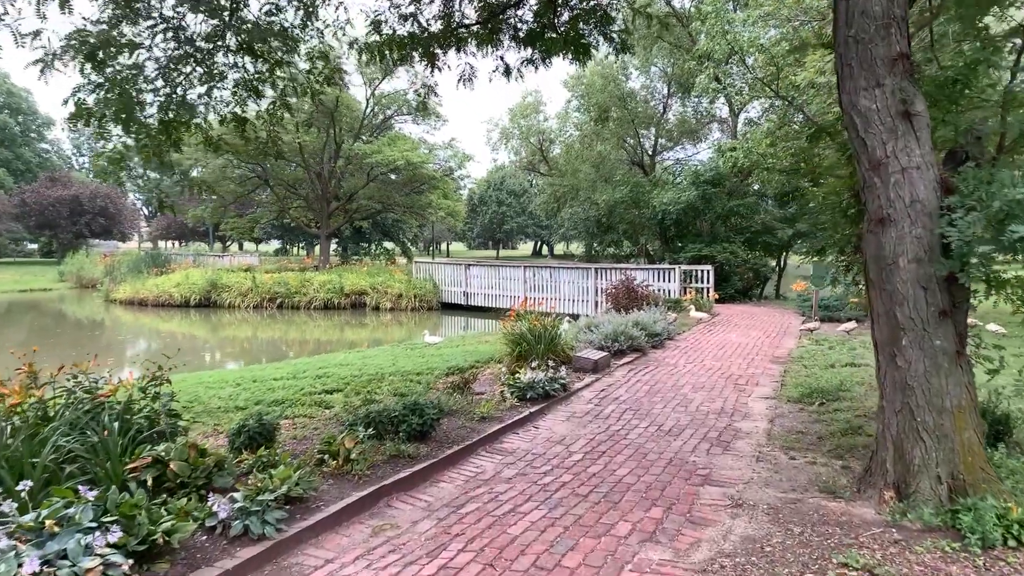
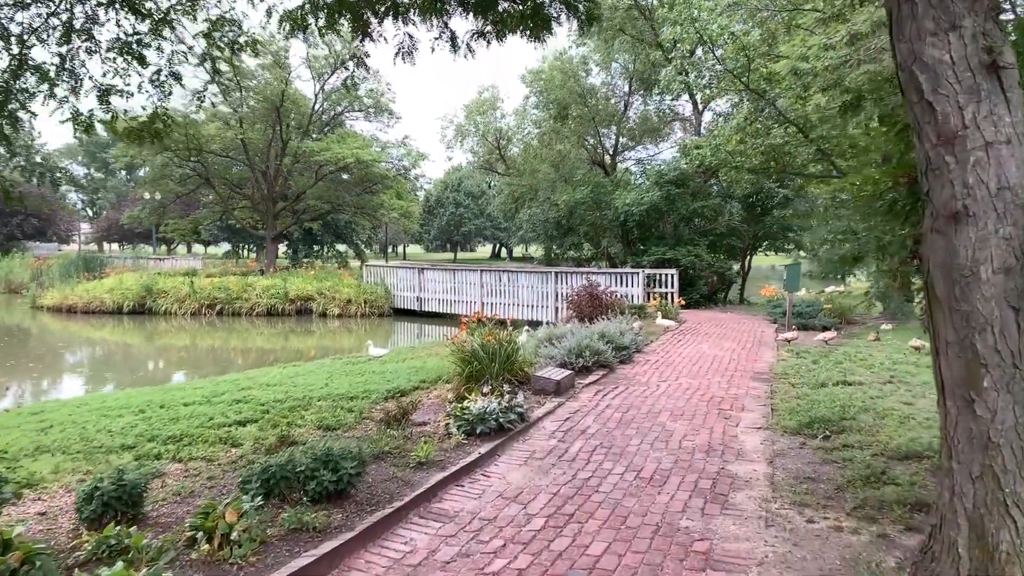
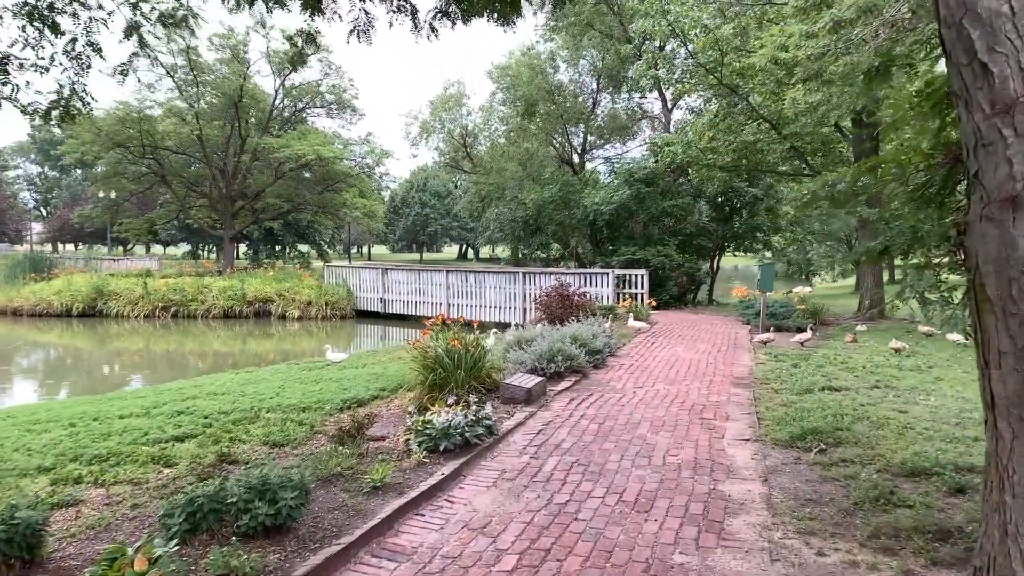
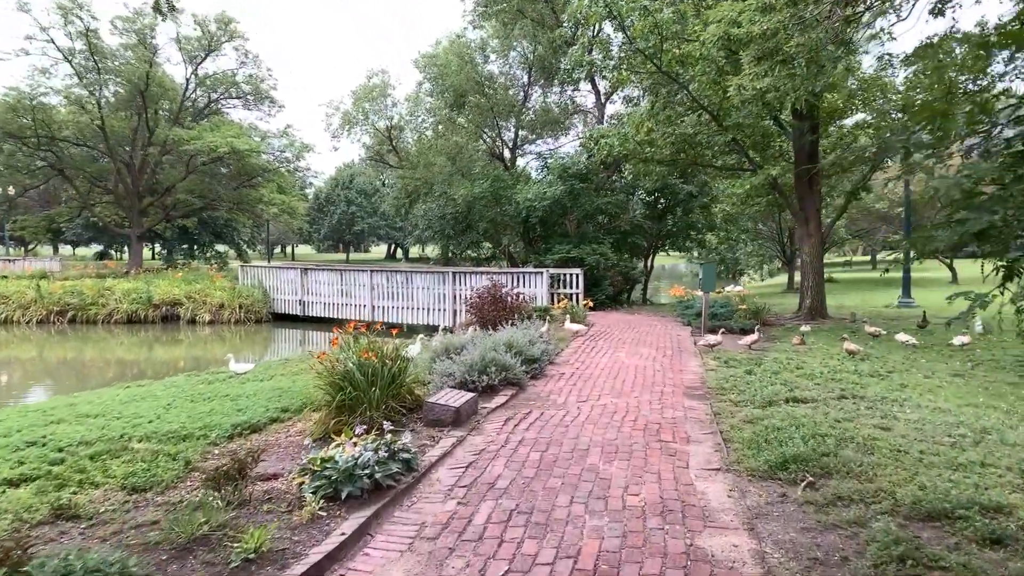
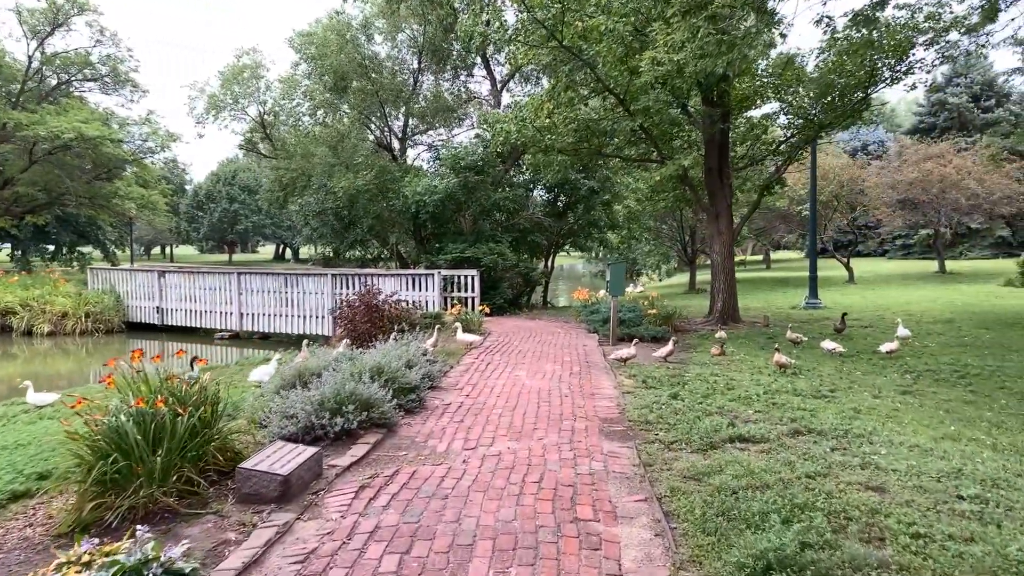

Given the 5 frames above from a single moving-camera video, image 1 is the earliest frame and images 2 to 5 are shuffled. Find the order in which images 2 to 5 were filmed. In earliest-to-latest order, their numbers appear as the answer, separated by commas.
2, 3, 4, 5
